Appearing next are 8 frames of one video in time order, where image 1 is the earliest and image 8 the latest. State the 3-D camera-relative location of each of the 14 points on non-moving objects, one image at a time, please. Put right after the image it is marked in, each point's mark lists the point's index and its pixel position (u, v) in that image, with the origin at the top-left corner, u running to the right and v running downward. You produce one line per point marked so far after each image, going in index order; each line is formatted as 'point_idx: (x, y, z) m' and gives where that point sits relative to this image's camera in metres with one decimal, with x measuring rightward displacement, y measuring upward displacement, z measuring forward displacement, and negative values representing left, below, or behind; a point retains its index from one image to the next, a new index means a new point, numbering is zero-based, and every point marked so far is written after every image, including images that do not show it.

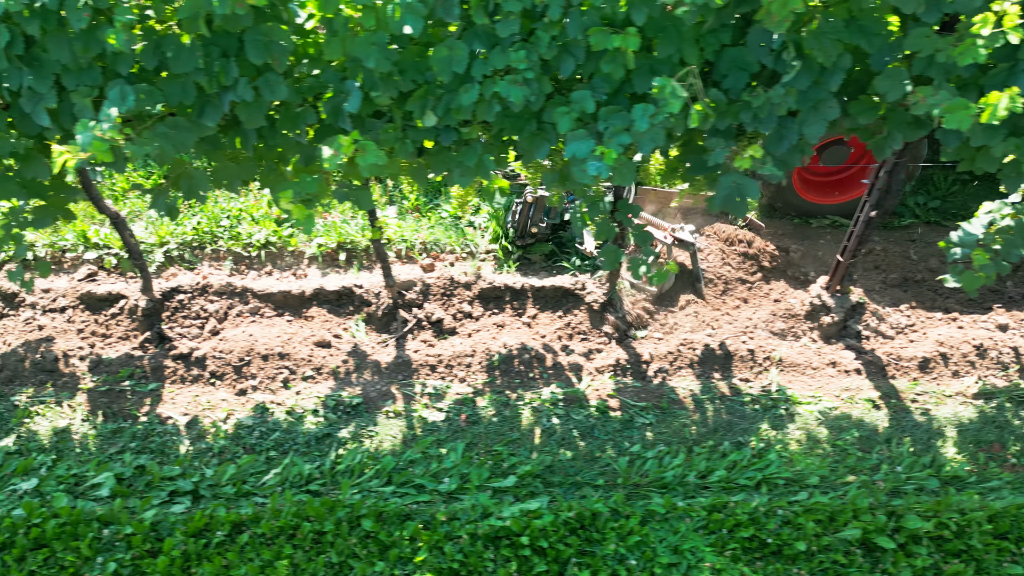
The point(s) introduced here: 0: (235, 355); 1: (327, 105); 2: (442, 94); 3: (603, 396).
0: (-0.9, -0.2, +4.0) m
1: (-0.5, +0.4, +2.9) m
2: (-0.2, +0.5, +2.9) m
3: (+0.3, -0.4, +3.8) m
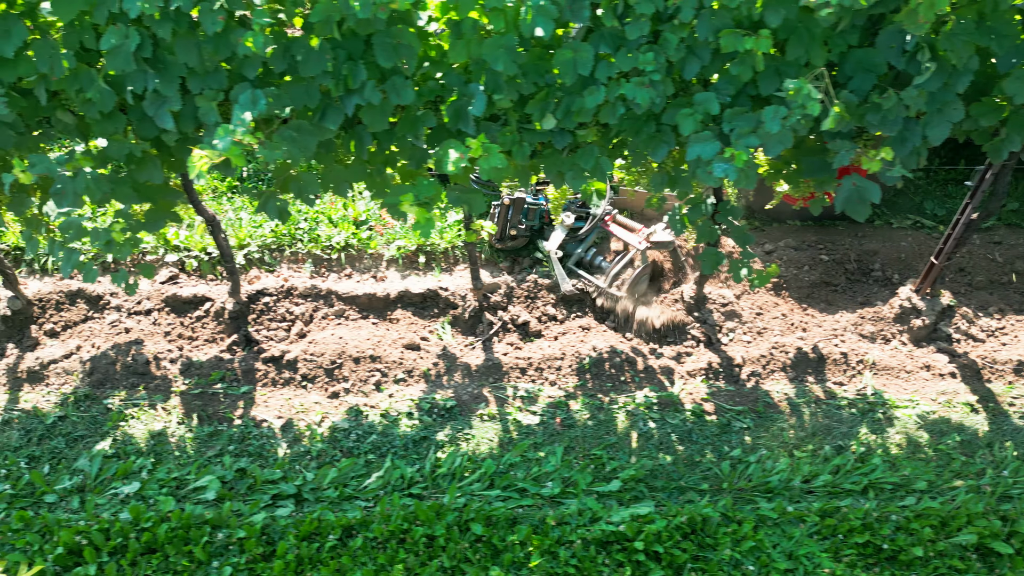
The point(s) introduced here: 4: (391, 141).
0: (-0.6, -0.2, +3.9) m
1: (-0.2, +0.4, +2.9) m
2: (+0.1, +0.5, +2.9) m
3: (+0.6, -0.4, +3.8) m
4: (-0.3, +0.4, +3.1) m
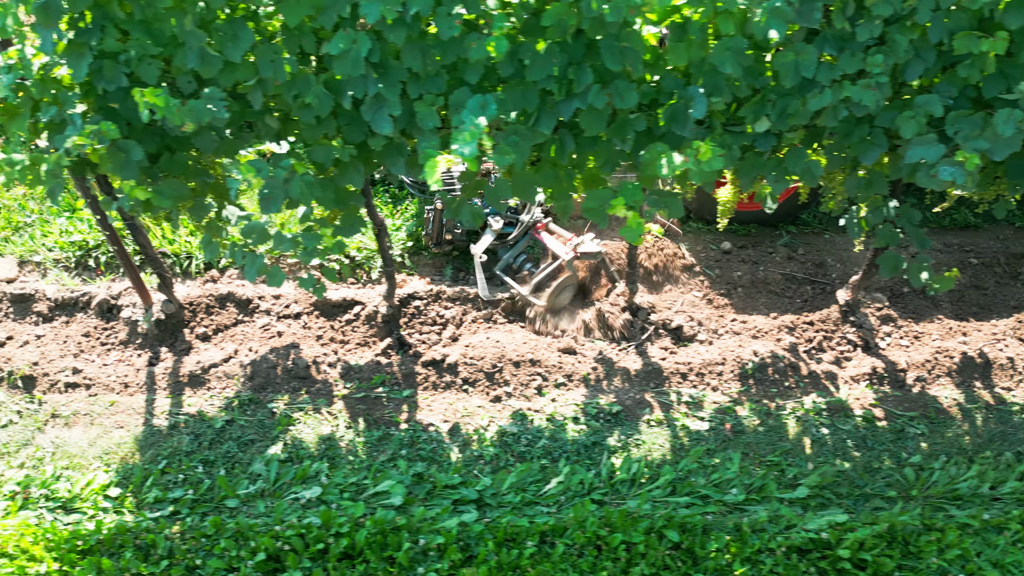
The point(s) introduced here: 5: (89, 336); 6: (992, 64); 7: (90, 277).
0: (-0.1, -0.2, +3.9) m
1: (+0.4, +0.4, +2.8) m
2: (+0.6, +0.5, +2.9) m
3: (+1.1, -0.4, +3.8) m
4: (+0.2, +0.4, +3.0) m
5: (-1.5, -0.2, +4.1) m
6: (+1.1, +0.5, +2.7) m
7: (-1.6, 0.0, +4.4) m
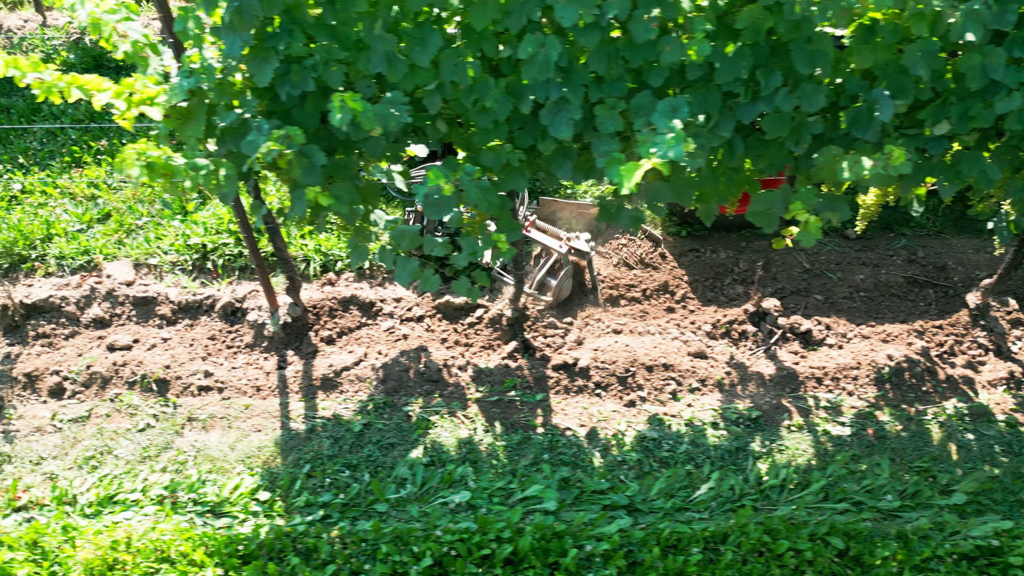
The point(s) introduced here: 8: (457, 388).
0: (+0.4, -0.3, +3.9) m
1: (+0.8, +0.4, +2.8) m
2: (+1.1, +0.4, +2.8) m
3: (+1.6, -0.4, +3.7) m
4: (+0.6, +0.3, +3.0) m
5: (-1.0, -0.2, +4.1) m
6: (+1.5, +0.5, +2.7) m
7: (-1.1, 0.0, +4.4) m
8: (-0.2, -0.3, +3.9) m
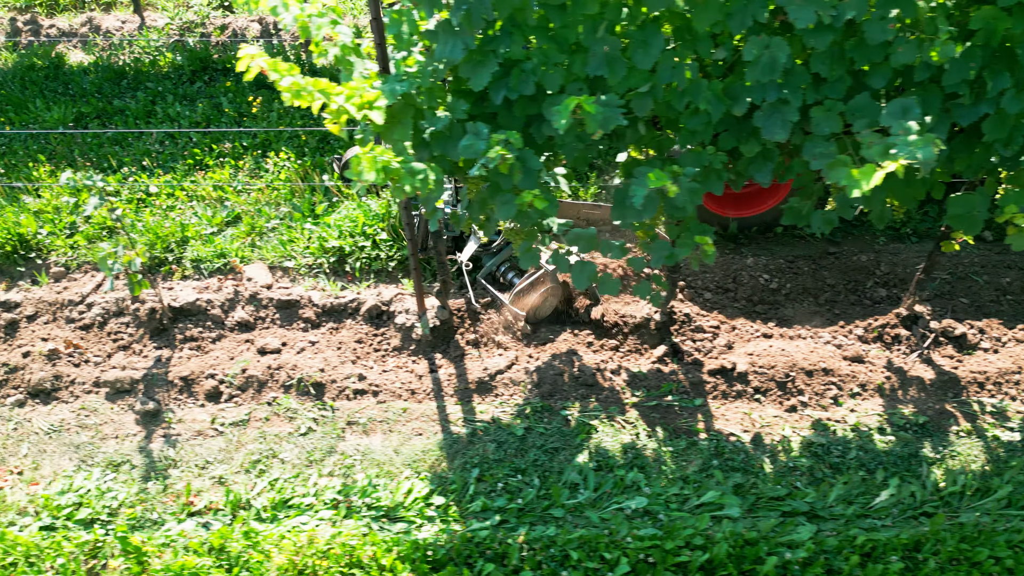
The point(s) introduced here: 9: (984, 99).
0: (+0.9, -0.3, +3.9) m
1: (+1.3, +0.4, +2.8) m
2: (+1.6, +0.4, +2.8) m
3: (+2.1, -0.4, +3.7) m
4: (+1.1, +0.3, +3.0) m
5: (-0.5, -0.2, +4.1) m
6: (+2.0, +0.5, +2.6) m
7: (-0.6, 0.0, +4.4) m
8: (+0.3, -0.3, +3.9) m
9: (+1.1, +0.4, +2.7) m
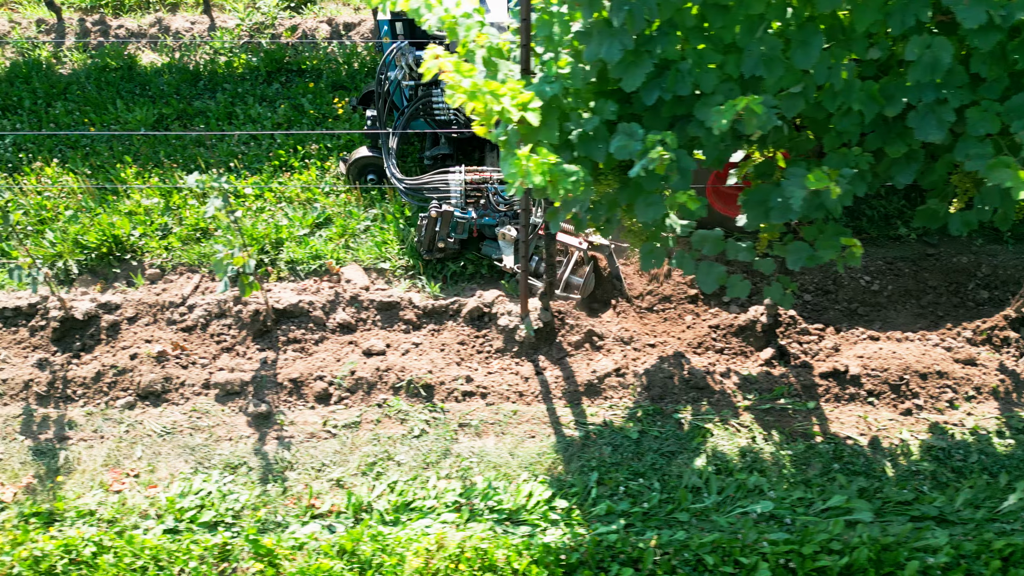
0: (+1.2, -0.3, +3.8) m
1: (+1.6, +0.4, +2.7) m
2: (+1.9, +0.4, +2.8) m
3: (+2.4, -0.4, +3.7) m
4: (+1.5, +0.3, +3.0) m
5: (-0.2, -0.2, +4.1) m
6: (+2.4, +0.5, +2.6) m
7: (-0.3, 0.0, +4.4) m
8: (+0.7, -0.3, +3.8) m
9: (+1.4, +0.4, +2.7) m
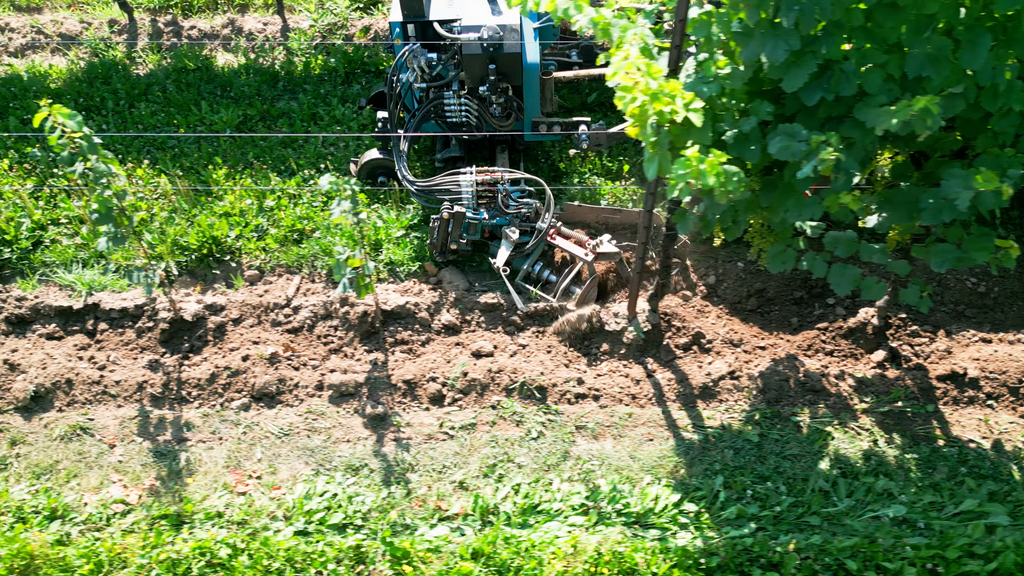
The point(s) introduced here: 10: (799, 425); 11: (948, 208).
0: (+1.6, -0.3, +3.8) m
1: (+2.0, +0.4, +2.7) m
2: (+2.3, +0.4, +2.7) m
3: (+2.8, -0.4, +3.6) m
4: (+1.8, +0.3, +2.9) m
5: (+0.2, -0.2, +4.1) m
6: (+2.7, +0.5, +2.6) m
7: (+0.1, 0.0, +4.4) m
8: (+1.0, -0.4, +3.8) m
9: (+1.8, +0.4, +2.6) m
10: (+0.9, -0.4, +3.7) m
11: (+1.0, +0.2, +2.8) m
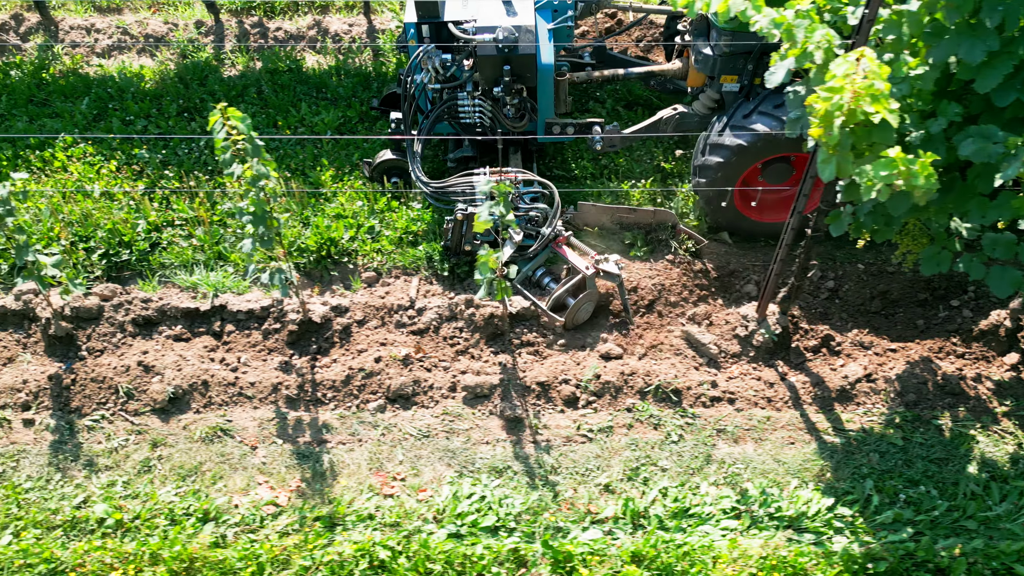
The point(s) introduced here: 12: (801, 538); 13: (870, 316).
0: (+2.0, -0.3, +3.8) m
1: (+2.4, +0.4, +2.7) m
2: (+2.7, +0.4, +2.7) m
3: (+3.2, -0.4, +3.6) m
4: (+2.3, +0.3, +2.9) m
5: (+0.6, -0.2, +4.1) m
6: (+3.1, +0.5, +2.5) m
7: (+0.5, 0.0, +4.4) m
8: (+1.5, -0.4, +3.8) m
9: (+2.2, +0.4, +2.6) m
10: (+1.3, -0.4, +3.7) m
11: (+1.5, +0.2, +2.7) m
12: (+0.8, -0.7, +3.3) m
13: (+1.3, -0.1, +4.2) m
